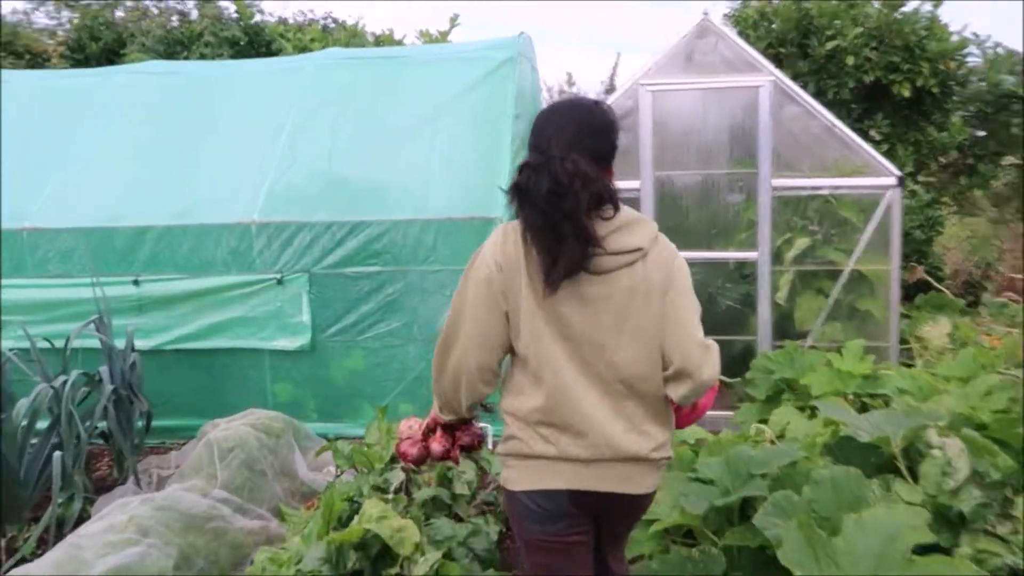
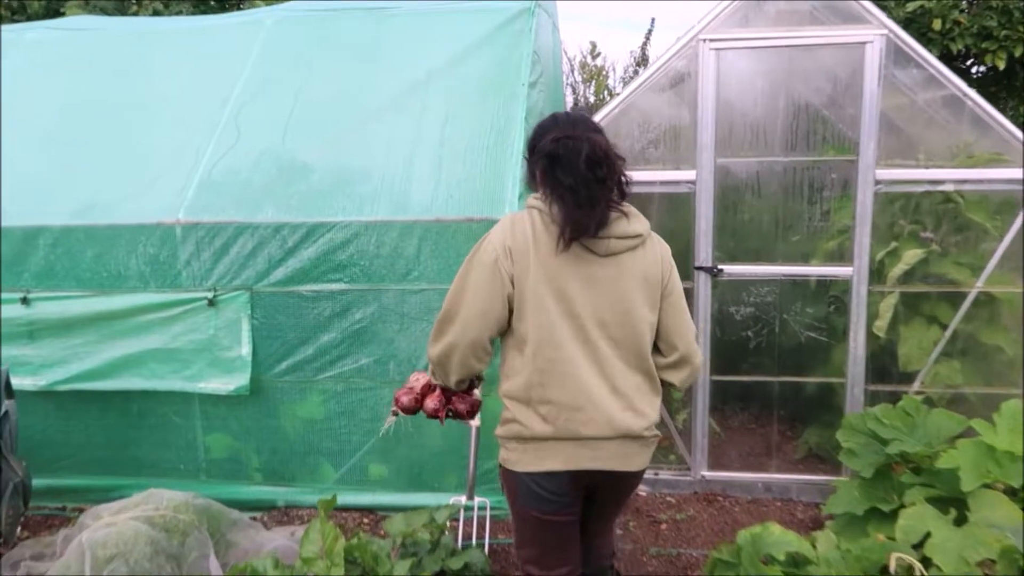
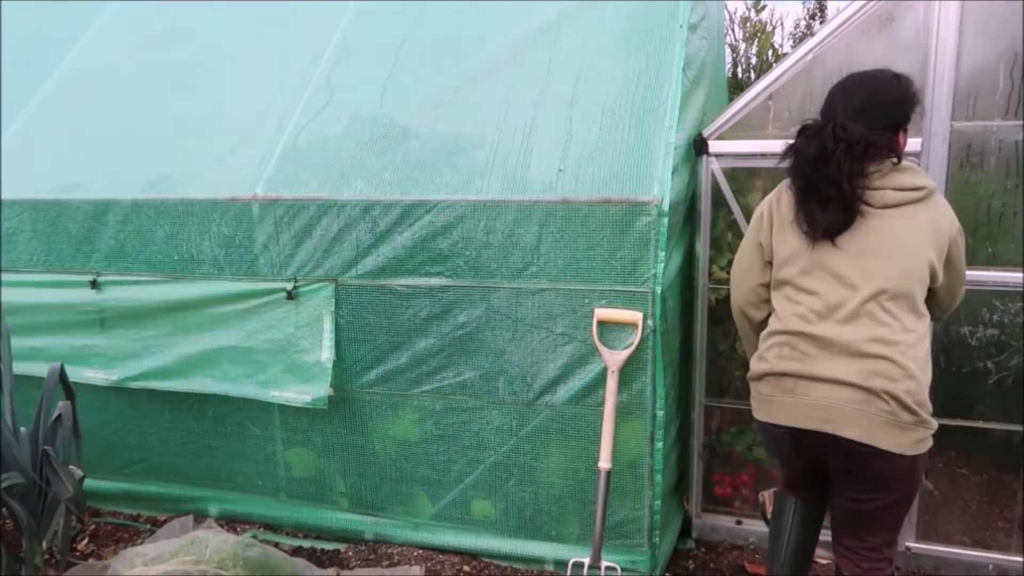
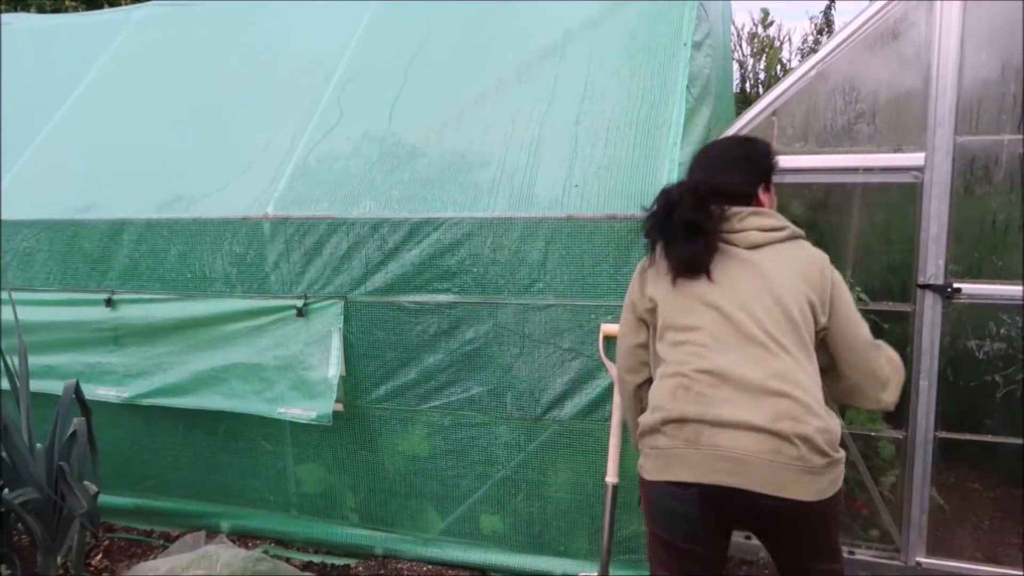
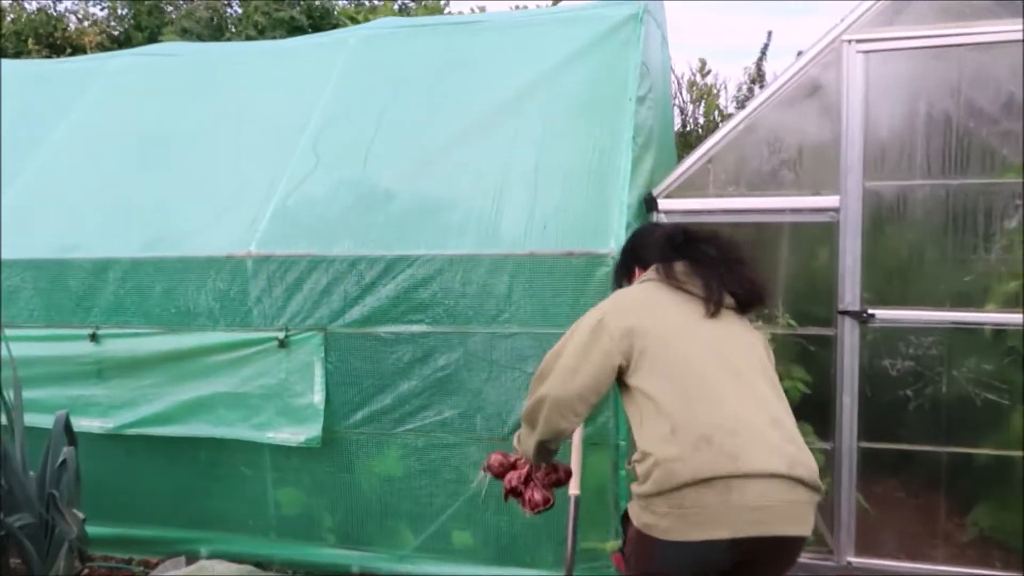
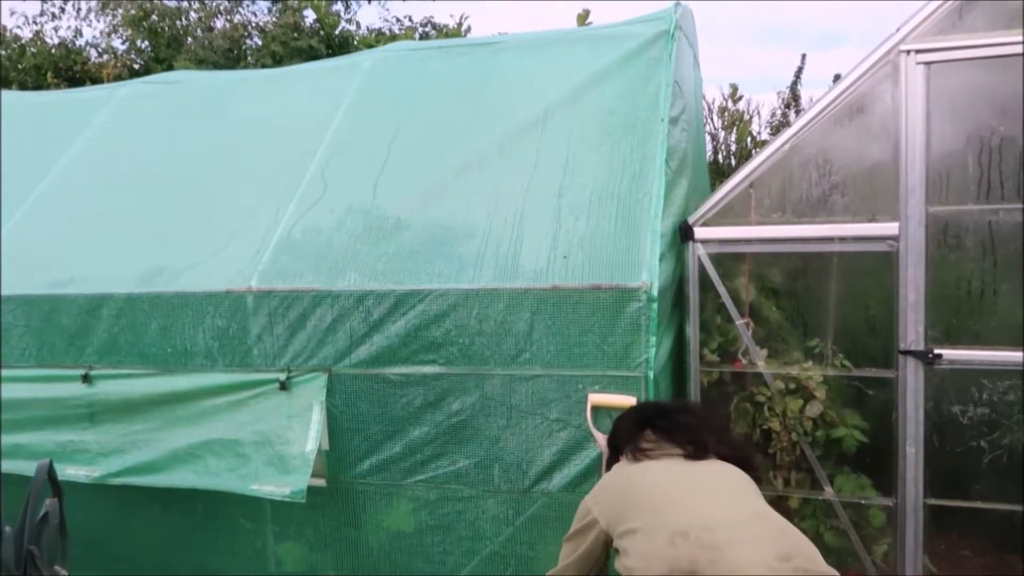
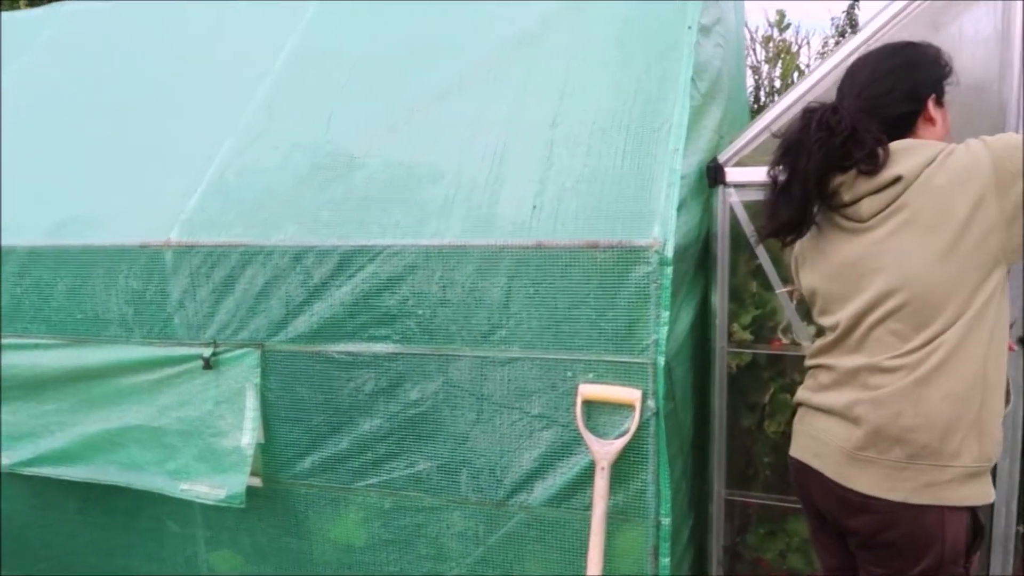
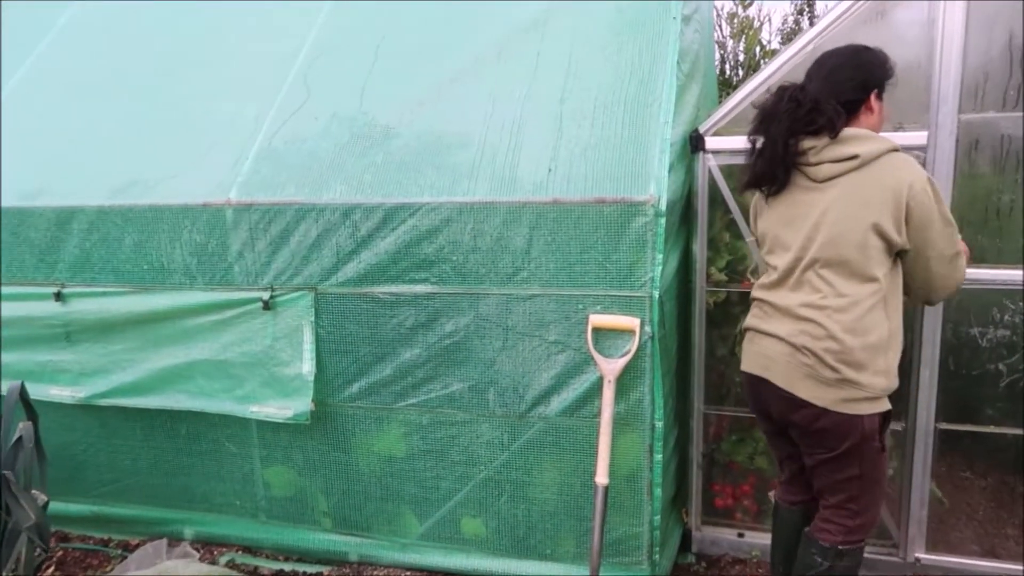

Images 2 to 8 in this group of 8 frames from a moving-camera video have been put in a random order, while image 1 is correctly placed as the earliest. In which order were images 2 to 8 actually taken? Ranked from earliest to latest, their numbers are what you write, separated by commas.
2, 5, 6, 4, 3, 8, 7
